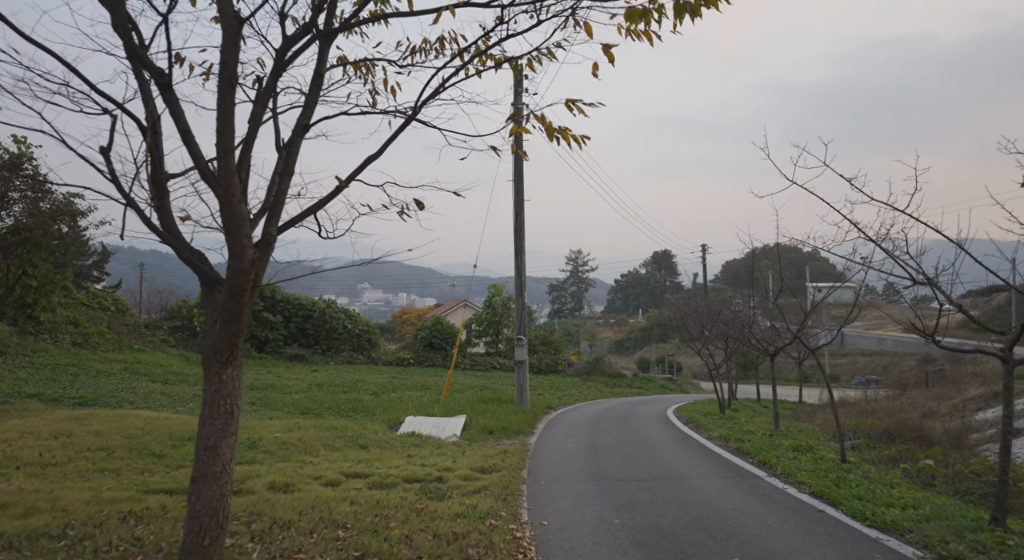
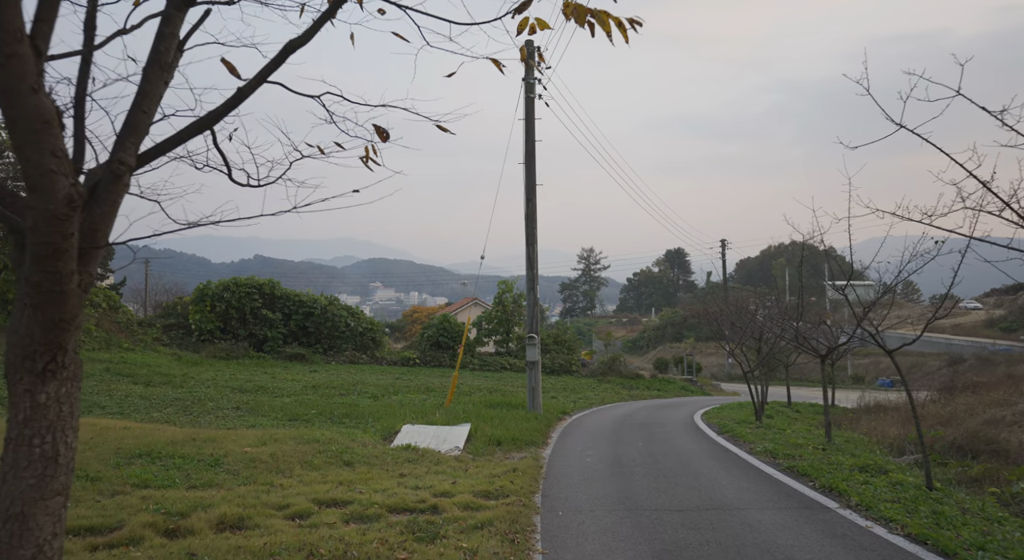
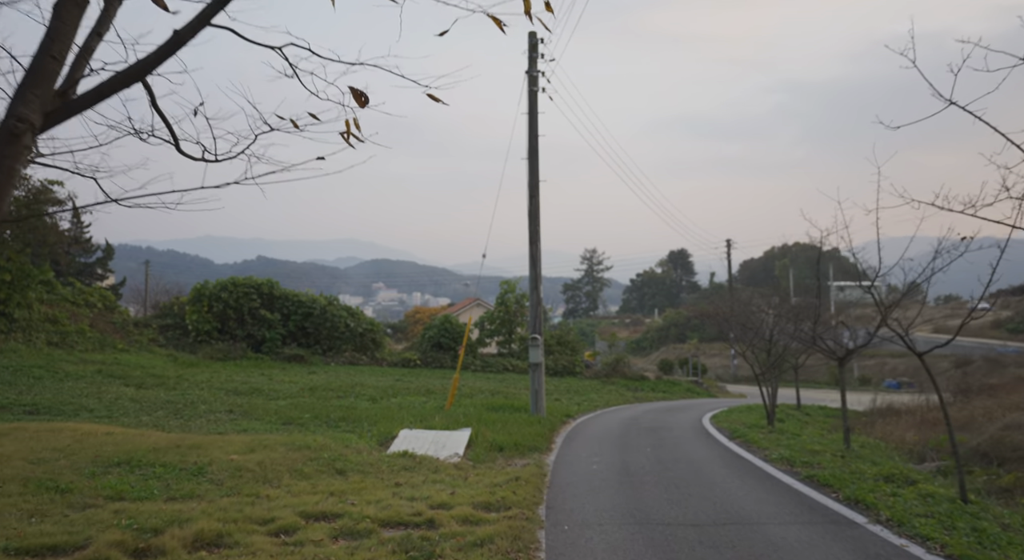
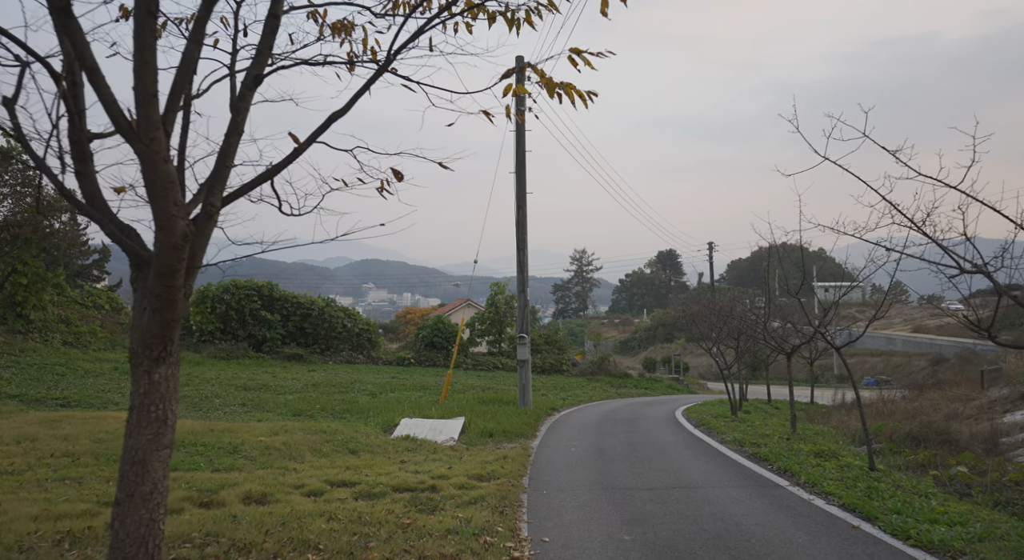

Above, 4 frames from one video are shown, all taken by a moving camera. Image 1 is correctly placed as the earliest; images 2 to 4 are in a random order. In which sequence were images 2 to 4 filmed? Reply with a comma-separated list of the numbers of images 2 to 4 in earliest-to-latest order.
4, 2, 3
